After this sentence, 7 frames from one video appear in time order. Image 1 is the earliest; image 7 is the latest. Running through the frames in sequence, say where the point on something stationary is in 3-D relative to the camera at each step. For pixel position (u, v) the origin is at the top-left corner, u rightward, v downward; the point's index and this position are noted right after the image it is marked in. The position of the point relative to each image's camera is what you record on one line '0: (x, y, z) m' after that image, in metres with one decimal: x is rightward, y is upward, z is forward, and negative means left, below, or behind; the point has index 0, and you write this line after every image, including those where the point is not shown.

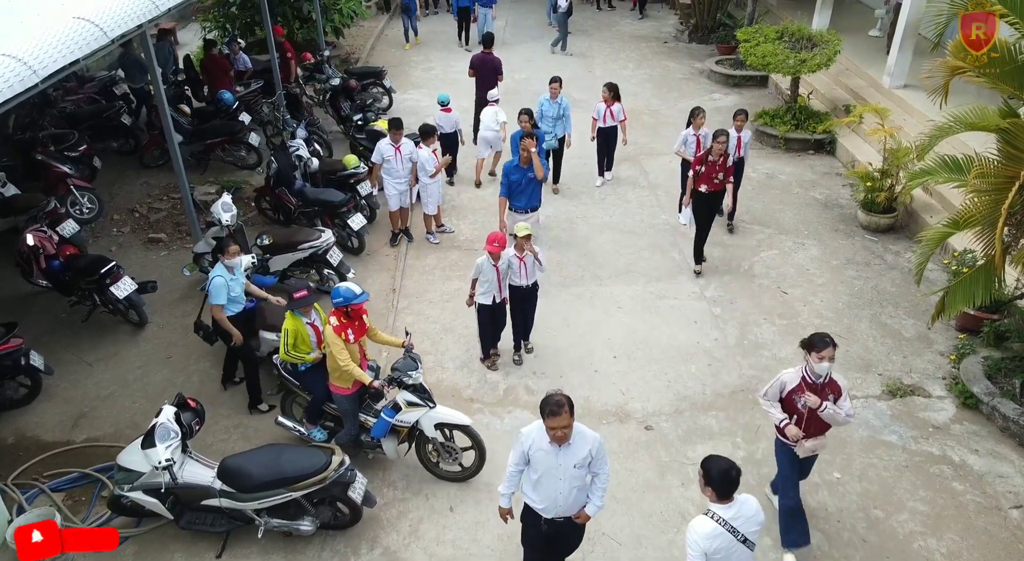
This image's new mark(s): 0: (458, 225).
0: (-0.6, +0.6, +7.7) m
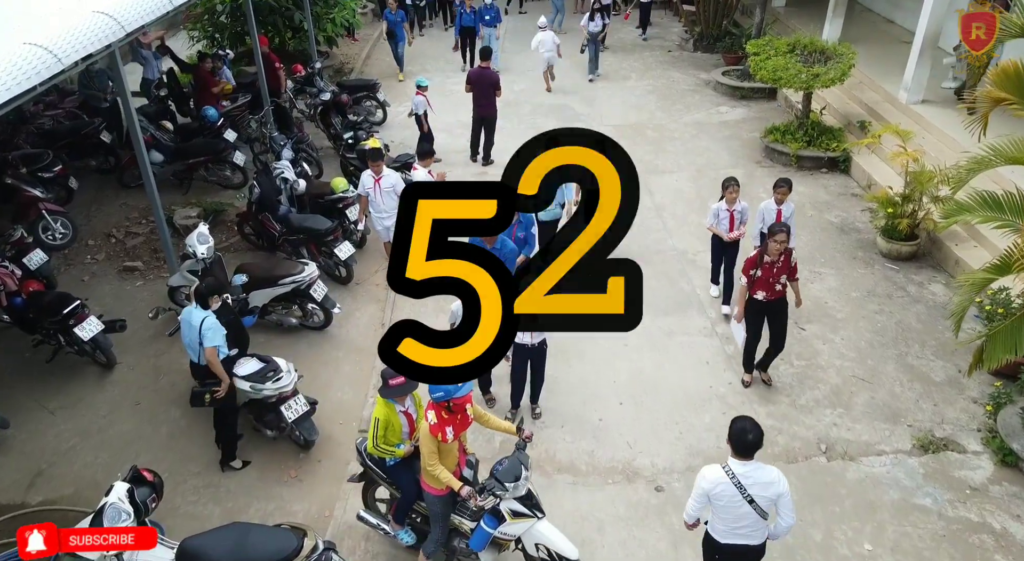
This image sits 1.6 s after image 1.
0: (-0.6, +0.3, +7.2) m
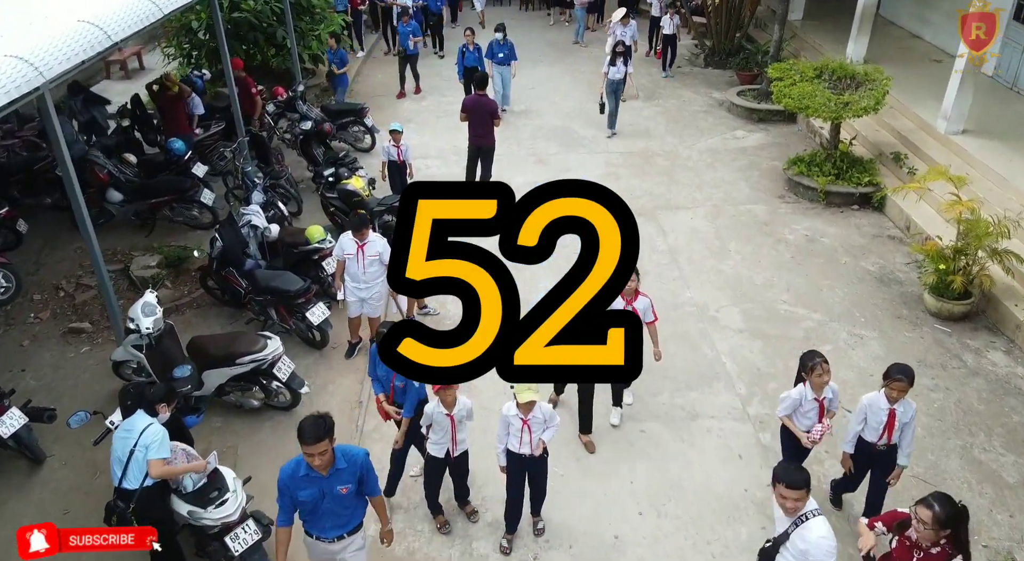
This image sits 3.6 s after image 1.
0: (-0.6, -0.2, +6.4) m
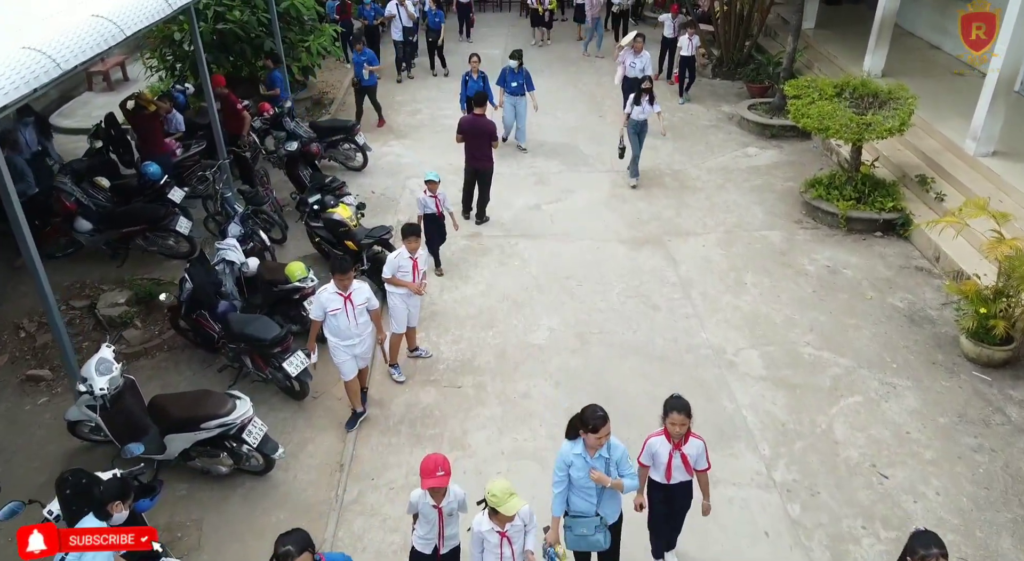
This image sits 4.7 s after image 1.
0: (-0.6, -0.5, +5.9) m
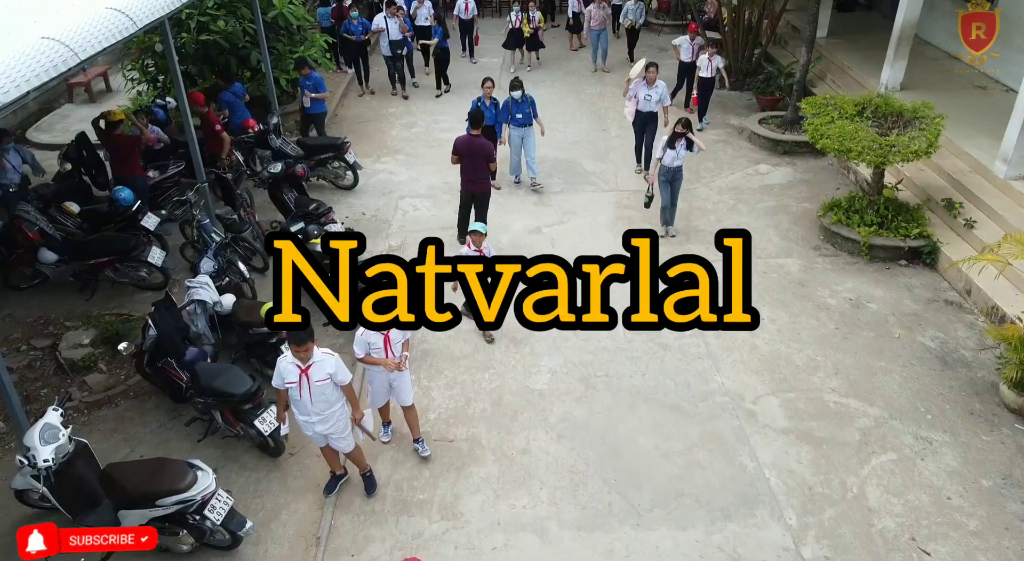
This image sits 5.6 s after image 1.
0: (-0.7, -0.8, +5.4) m
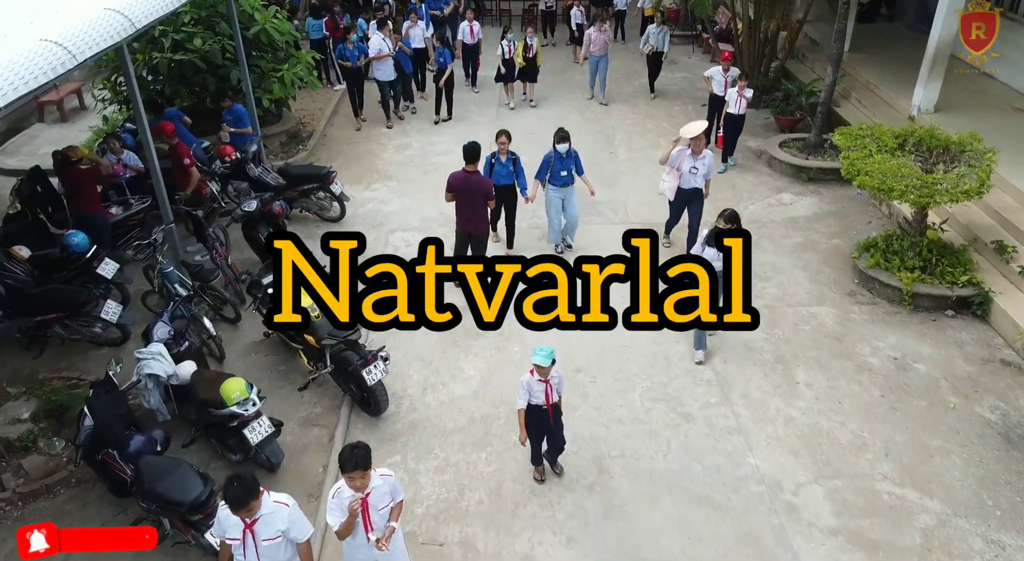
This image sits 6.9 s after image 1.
0: (-0.6, -1.3, +4.7) m
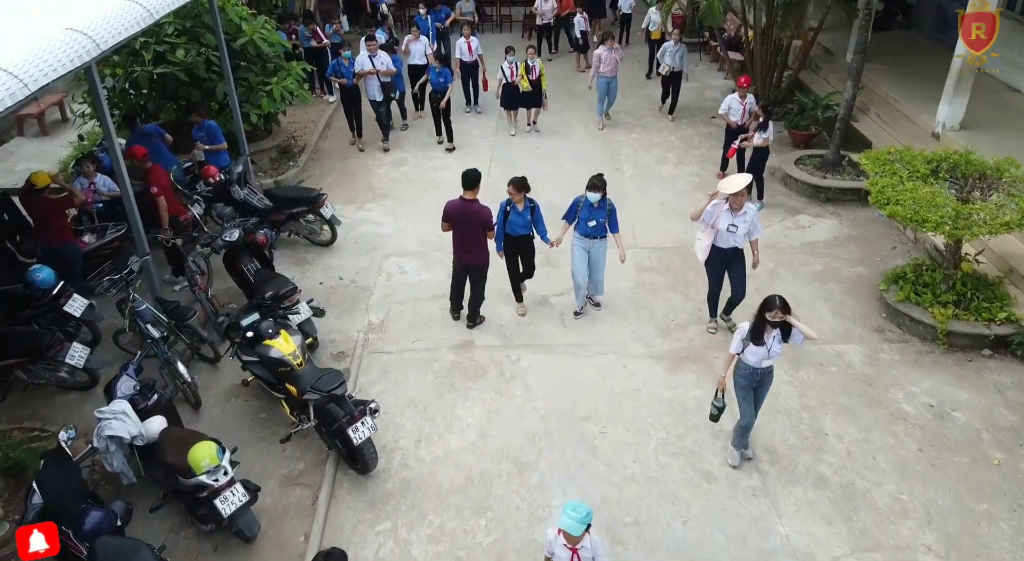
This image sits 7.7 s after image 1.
0: (-0.6, -1.6, +4.2) m
